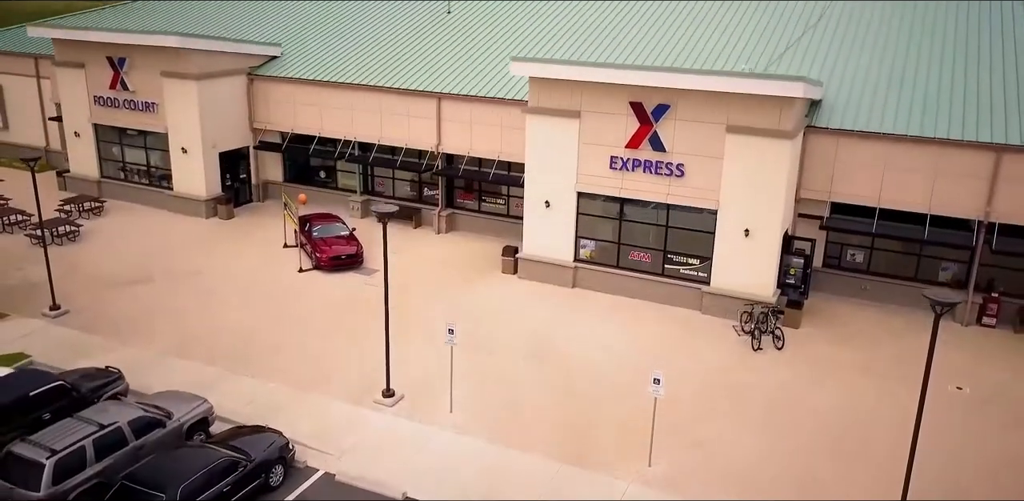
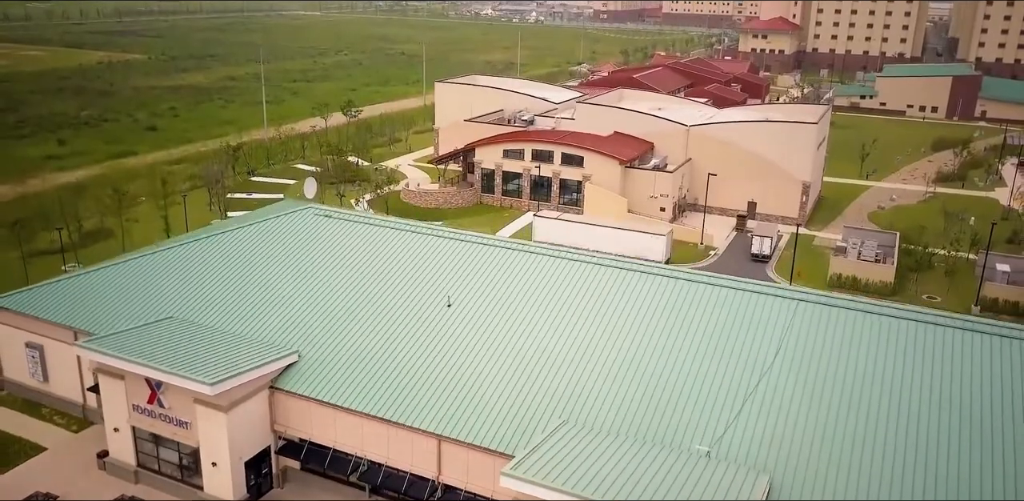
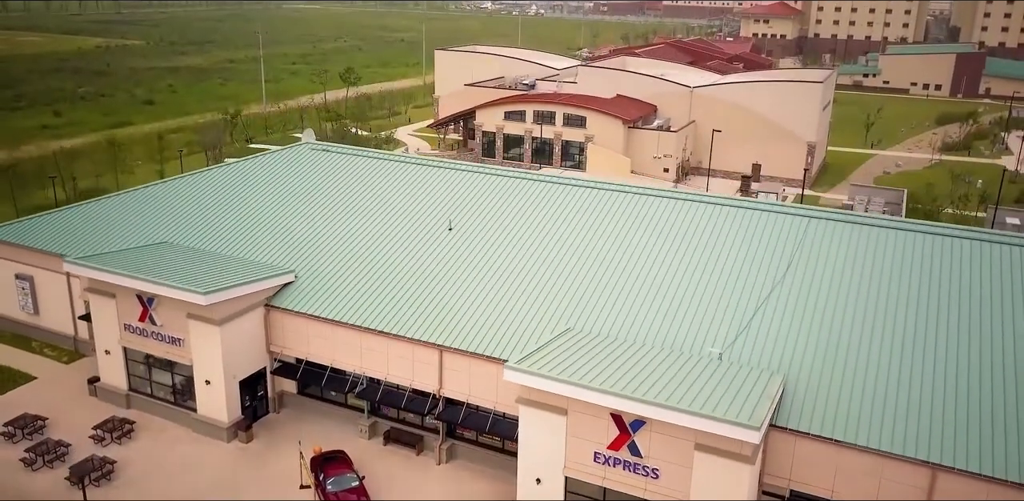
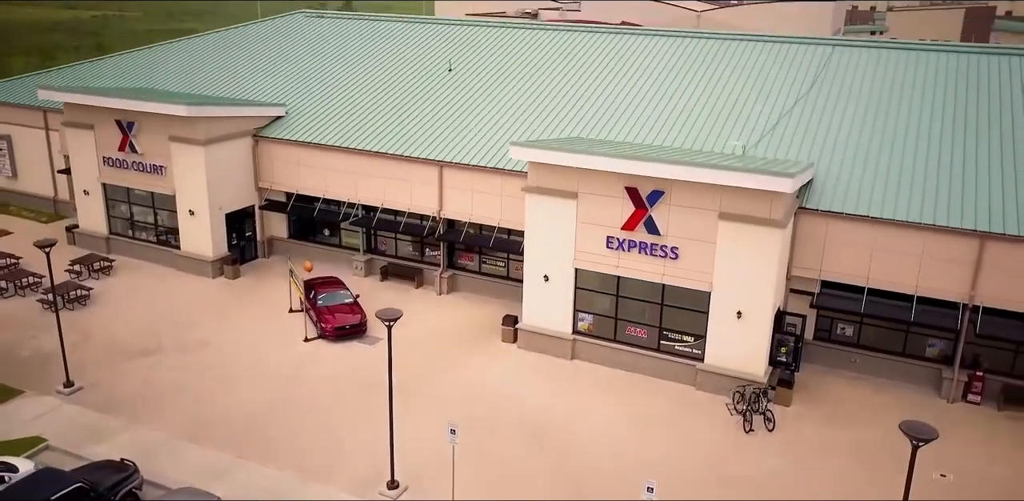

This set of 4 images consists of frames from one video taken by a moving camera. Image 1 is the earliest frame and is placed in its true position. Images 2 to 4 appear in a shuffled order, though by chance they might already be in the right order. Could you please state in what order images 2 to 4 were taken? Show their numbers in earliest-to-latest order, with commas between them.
4, 3, 2
